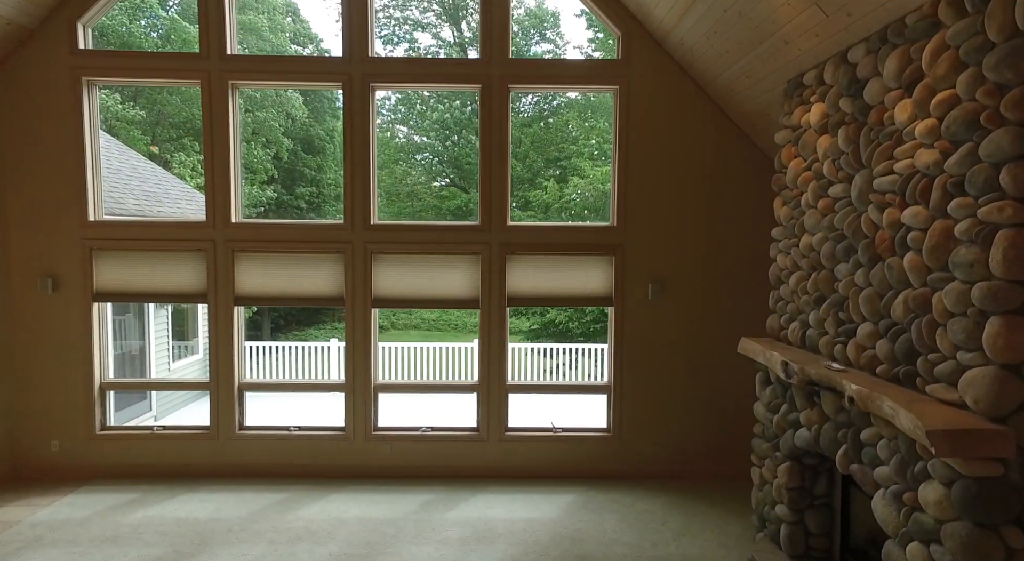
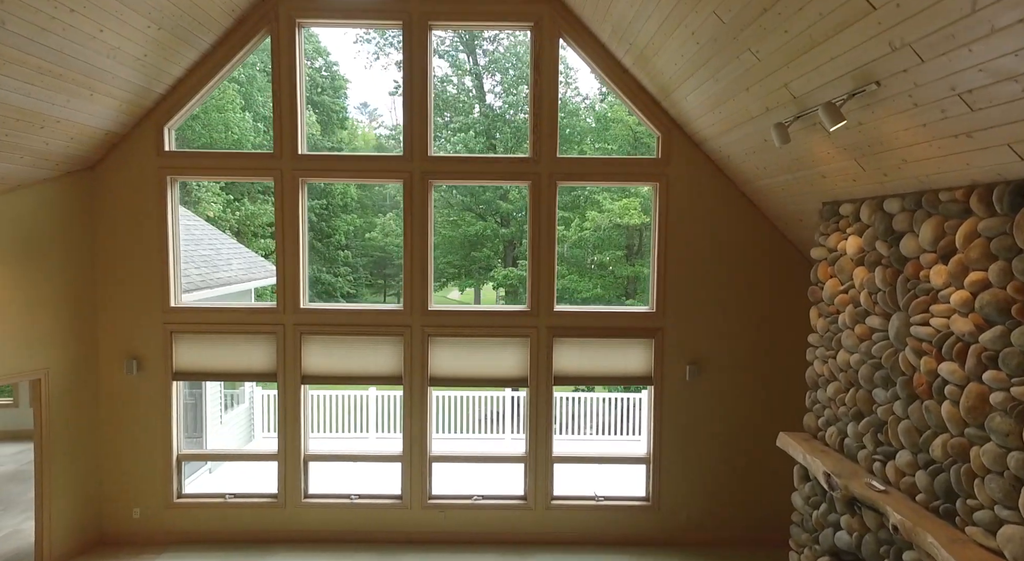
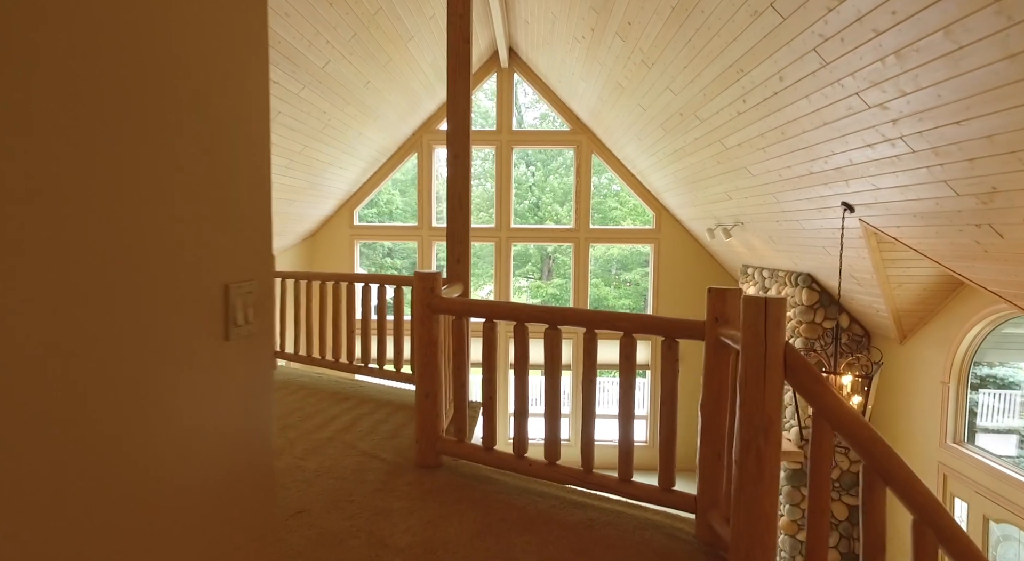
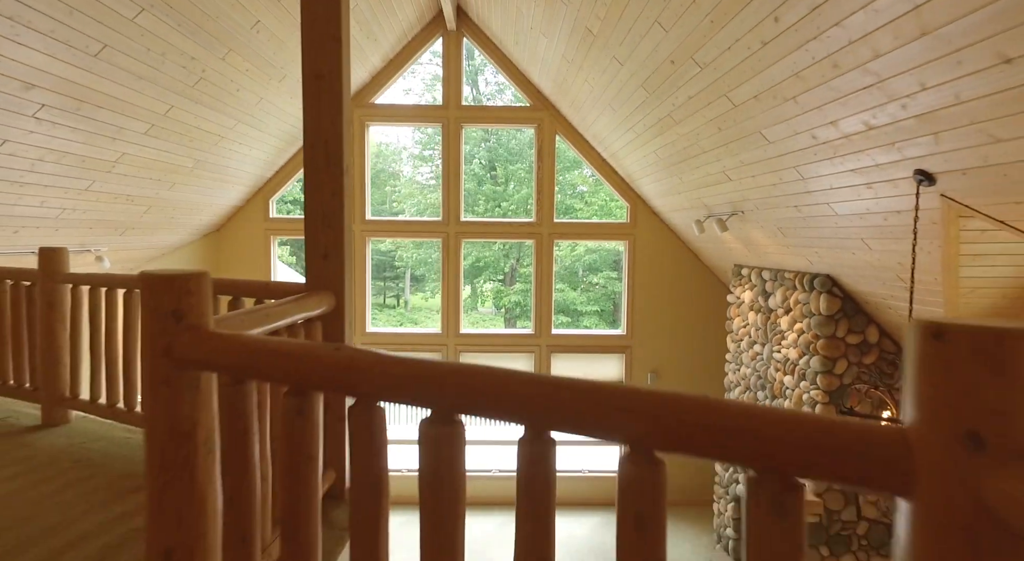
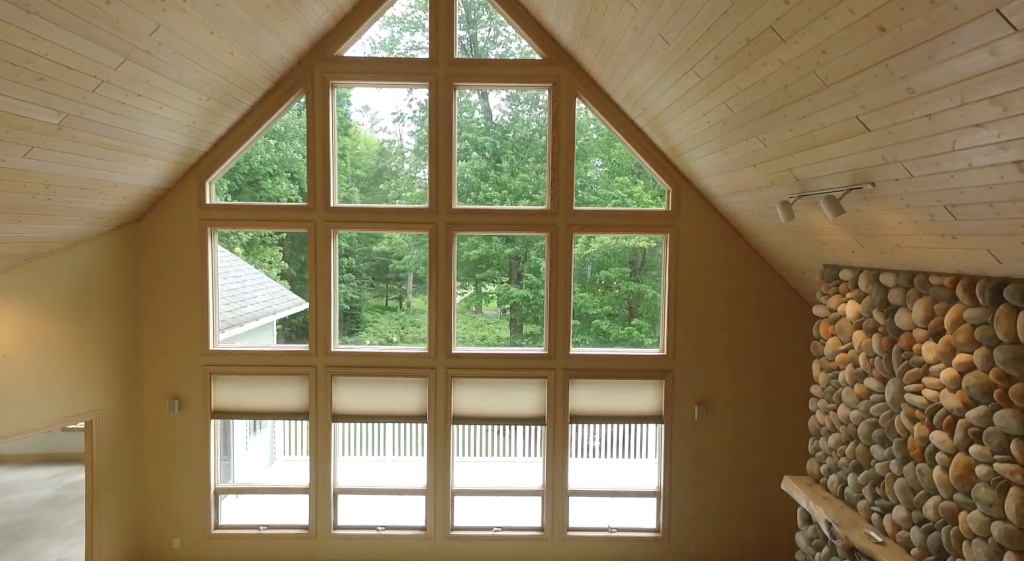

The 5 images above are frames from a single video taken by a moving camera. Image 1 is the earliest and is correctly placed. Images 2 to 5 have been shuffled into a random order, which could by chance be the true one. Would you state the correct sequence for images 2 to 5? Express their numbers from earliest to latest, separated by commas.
2, 5, 4, 3
